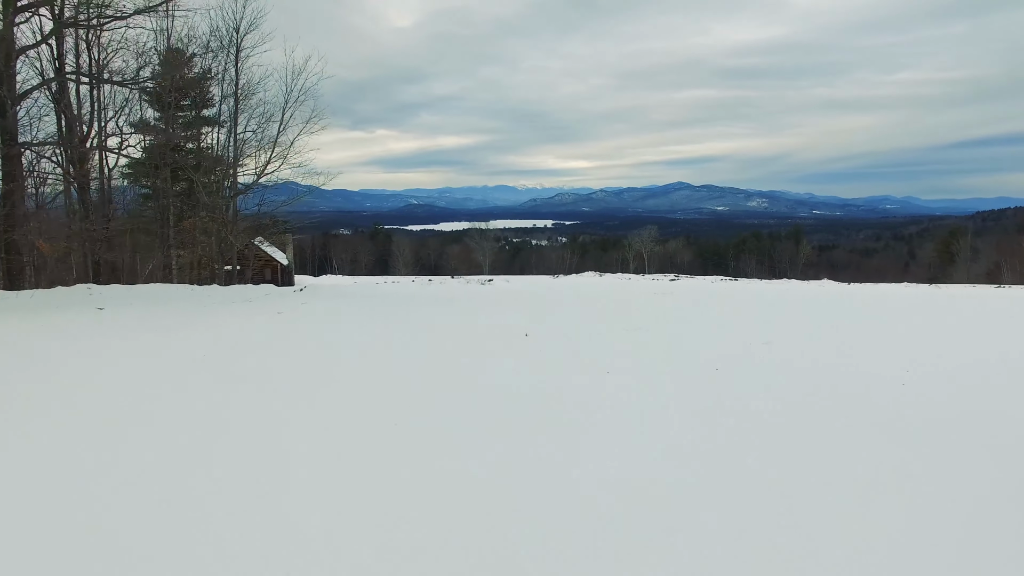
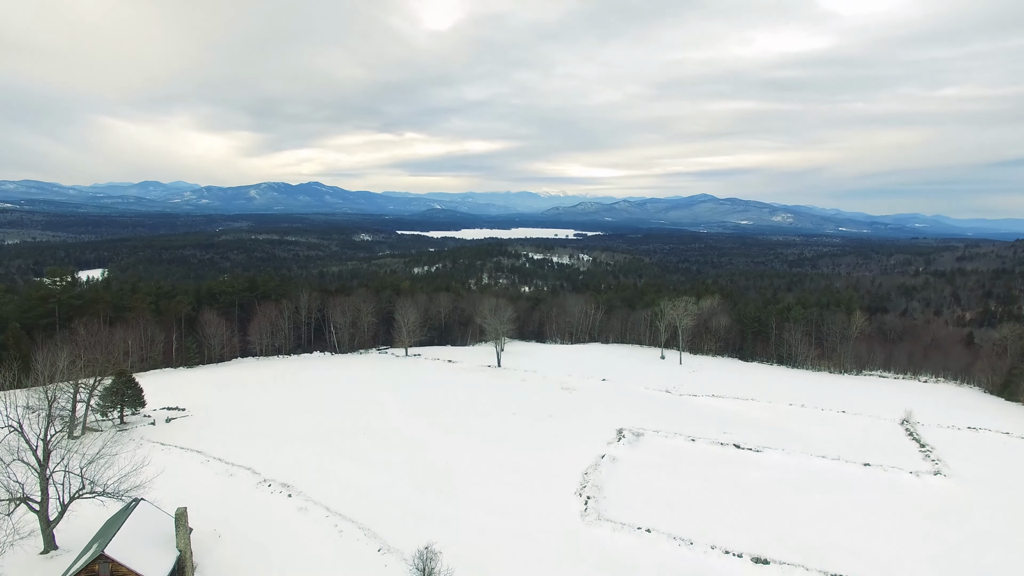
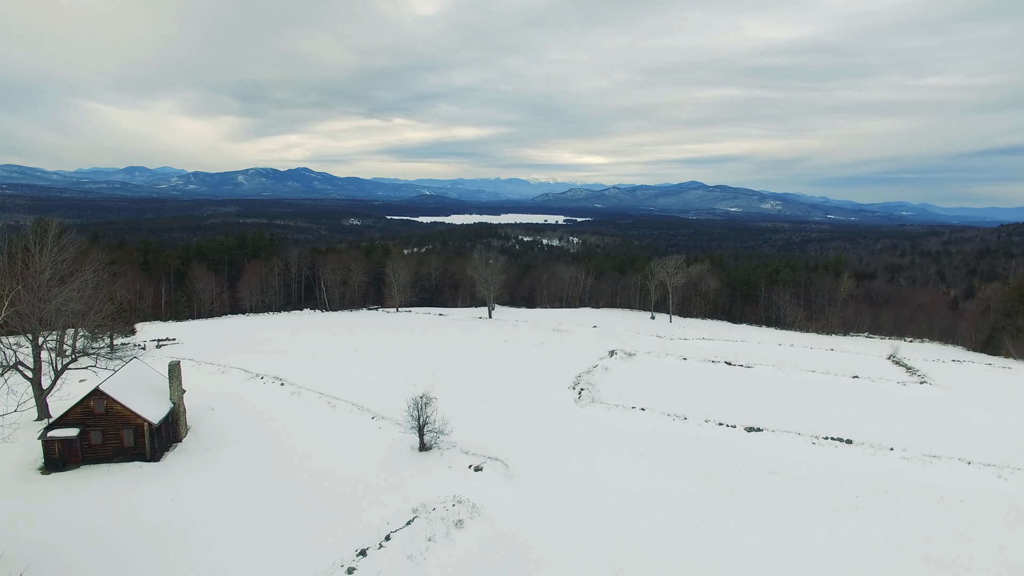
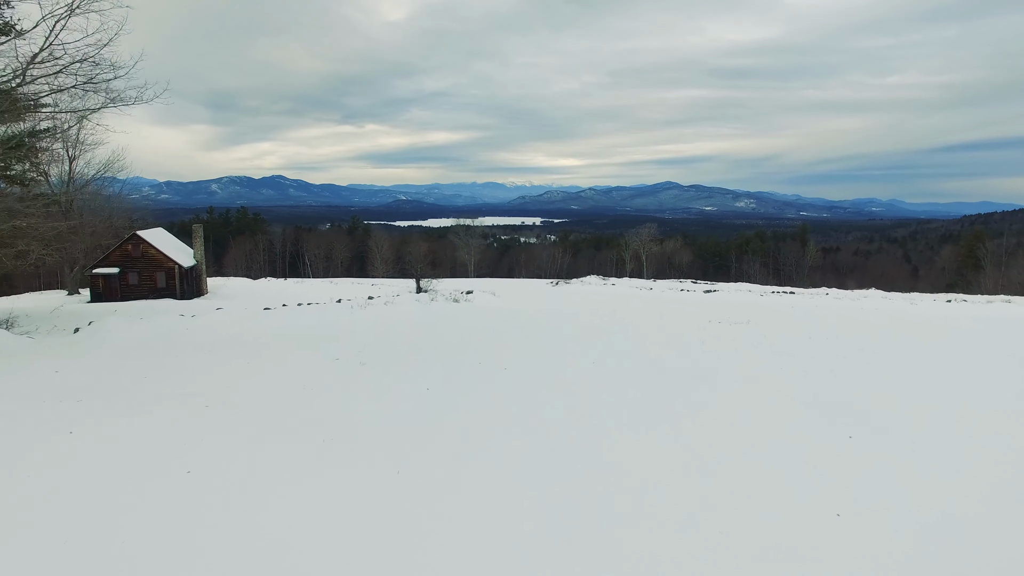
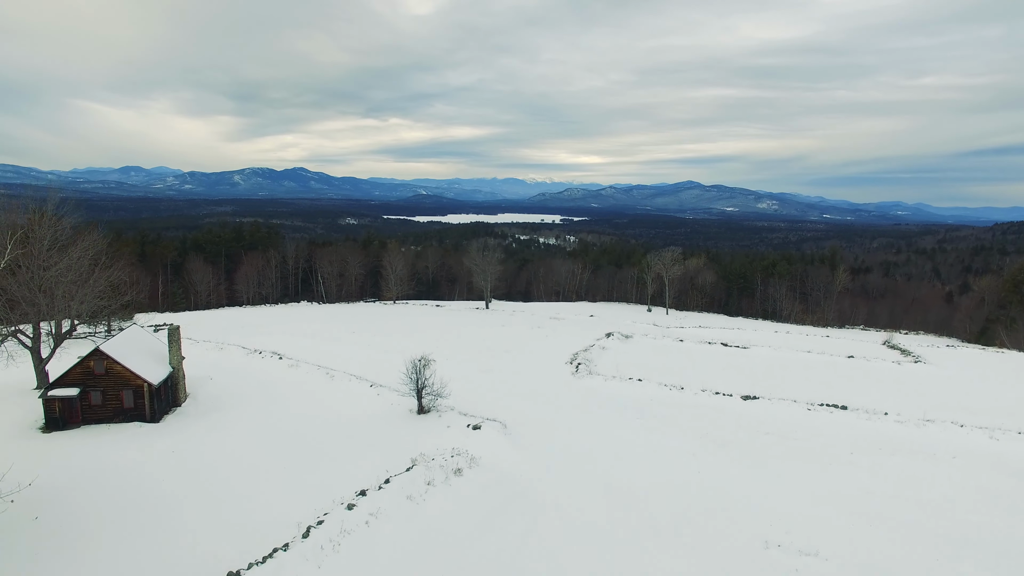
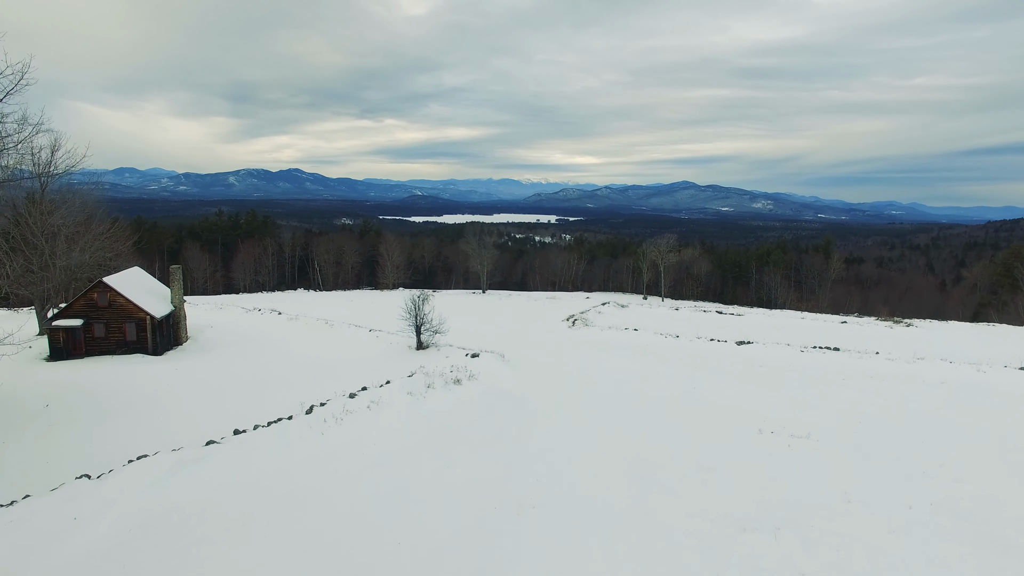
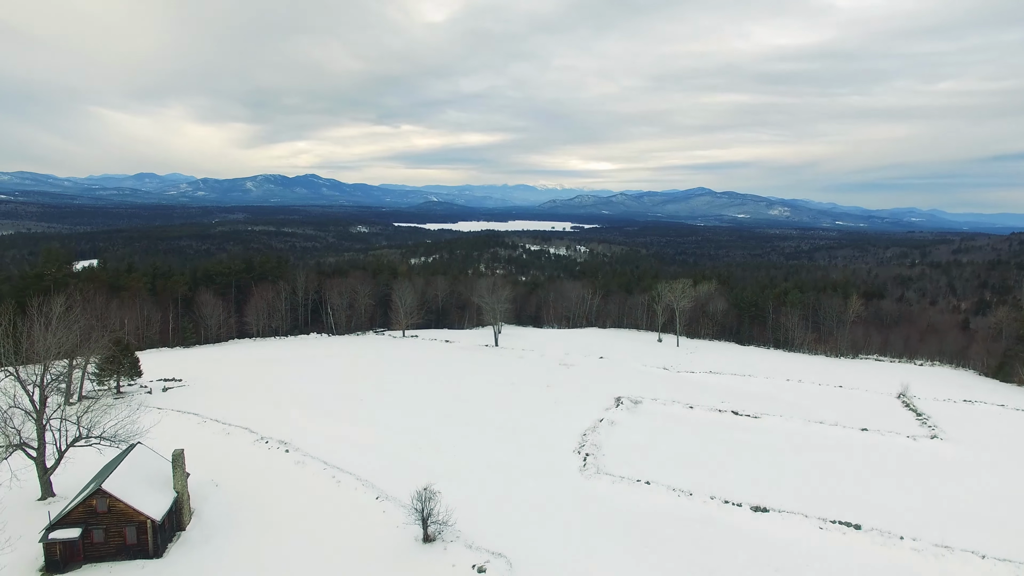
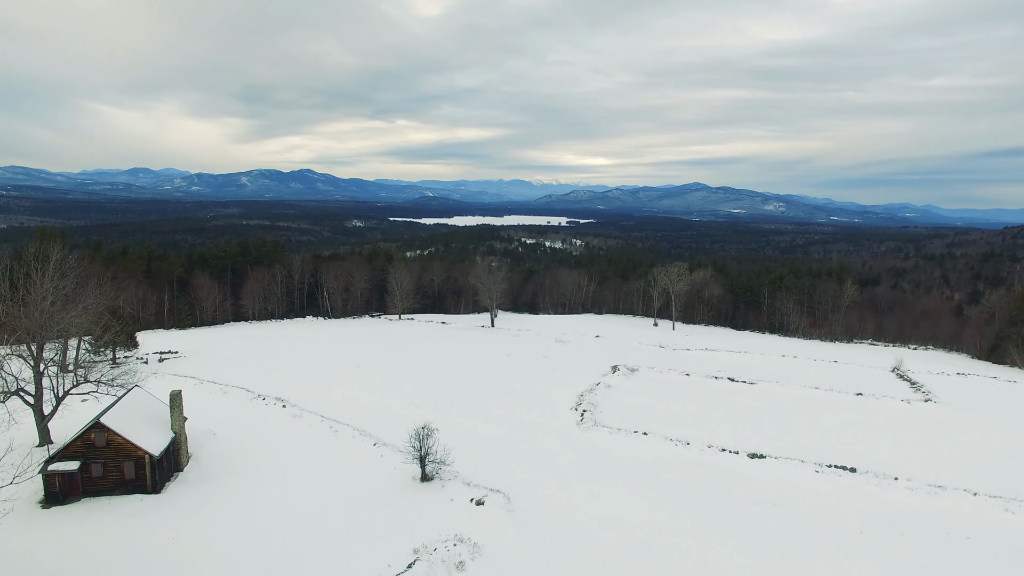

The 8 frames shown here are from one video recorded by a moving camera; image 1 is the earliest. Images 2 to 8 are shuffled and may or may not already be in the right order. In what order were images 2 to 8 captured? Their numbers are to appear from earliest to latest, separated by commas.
4, 6, 5, 3, 8, 7, 2
